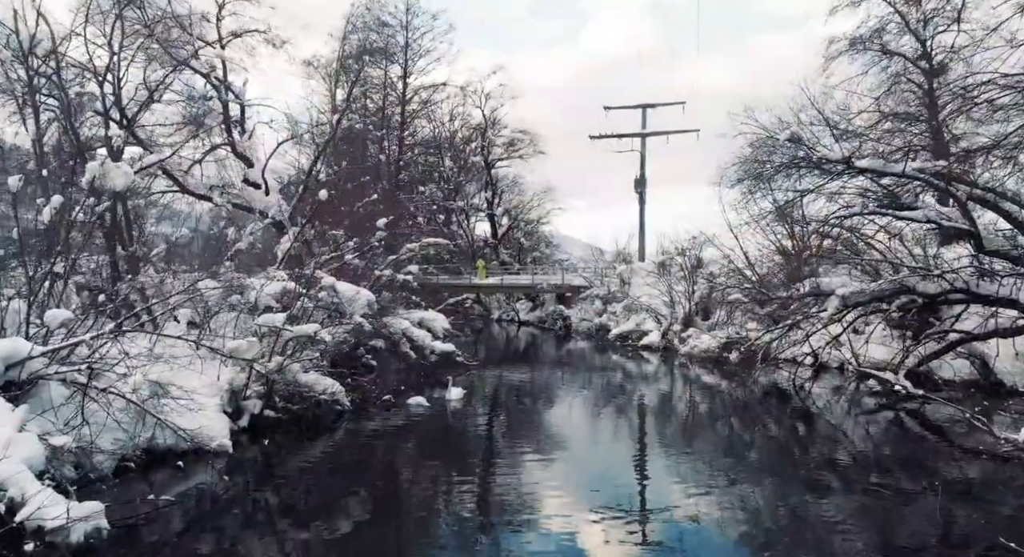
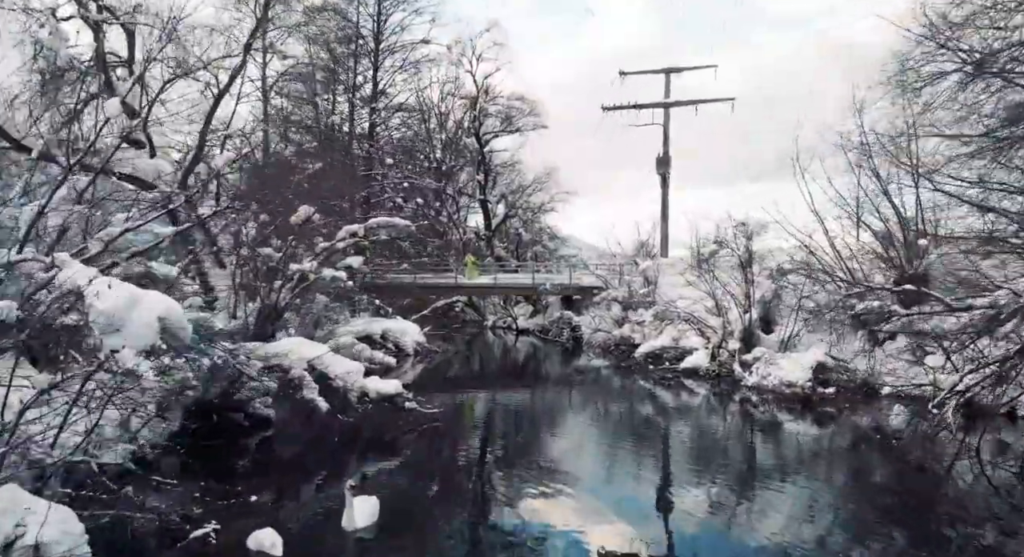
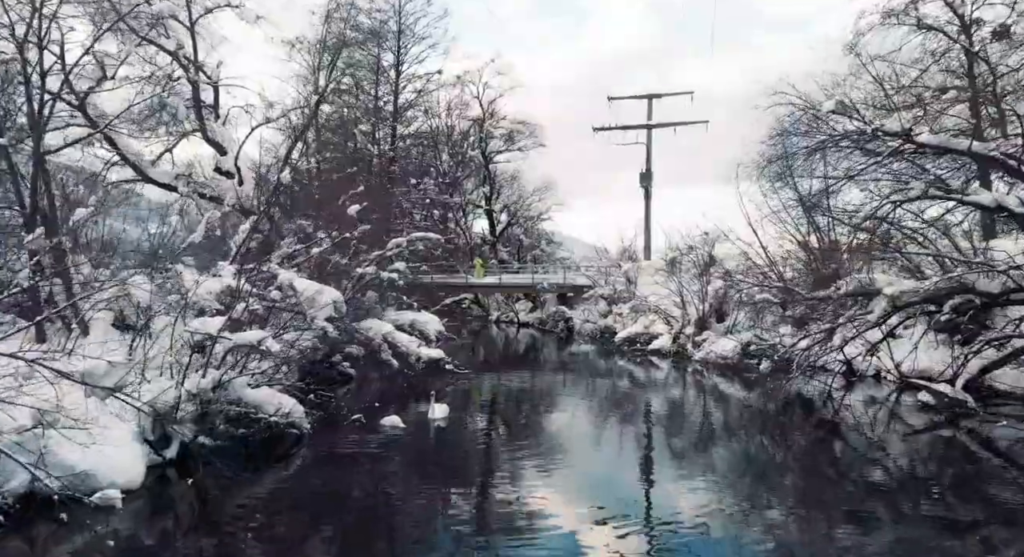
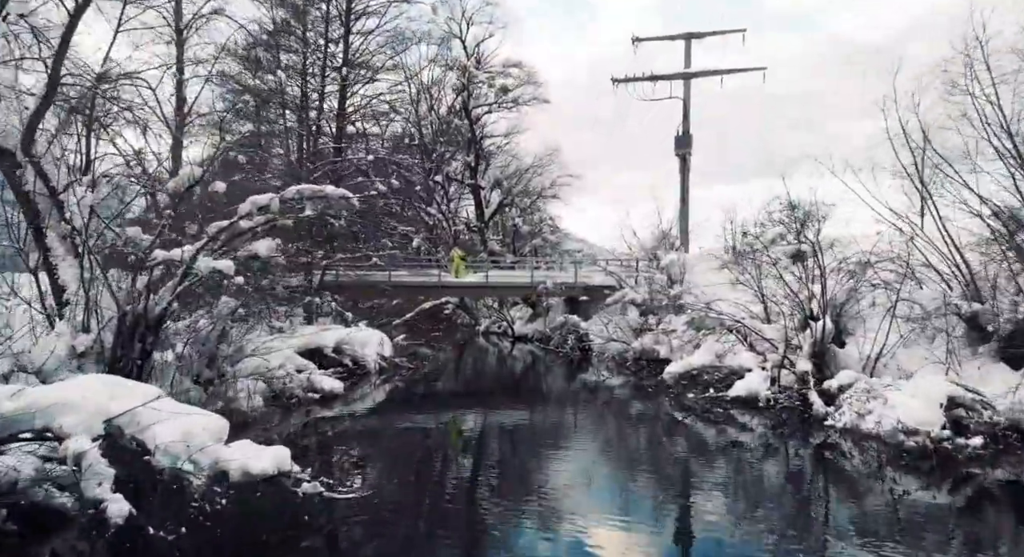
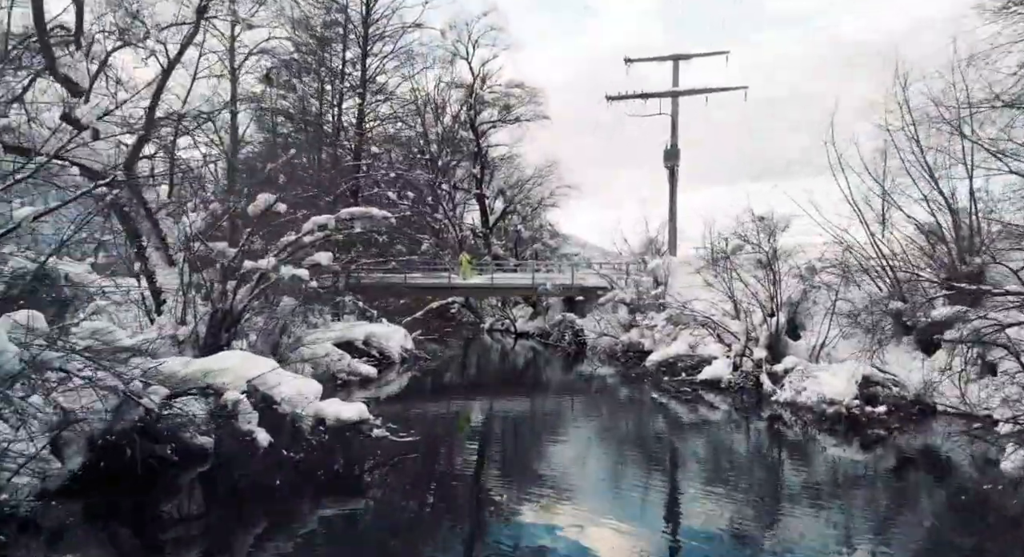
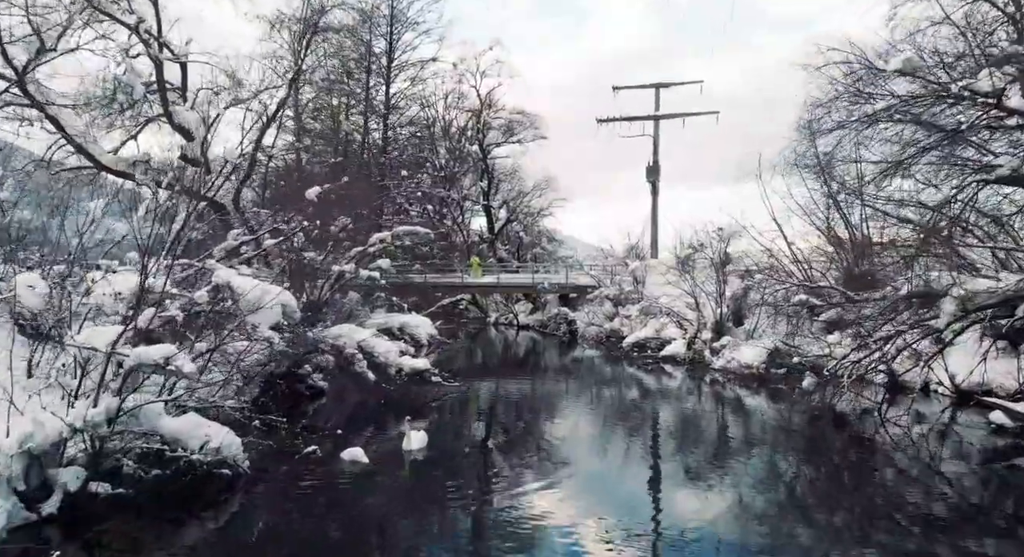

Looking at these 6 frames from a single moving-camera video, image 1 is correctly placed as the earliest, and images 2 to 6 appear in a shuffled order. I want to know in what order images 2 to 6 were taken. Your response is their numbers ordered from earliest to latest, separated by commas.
3, 6, 2, 5, 4
